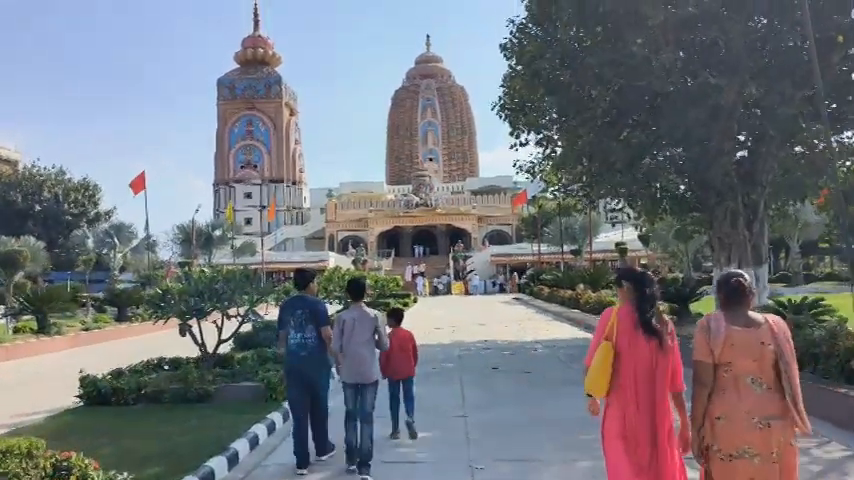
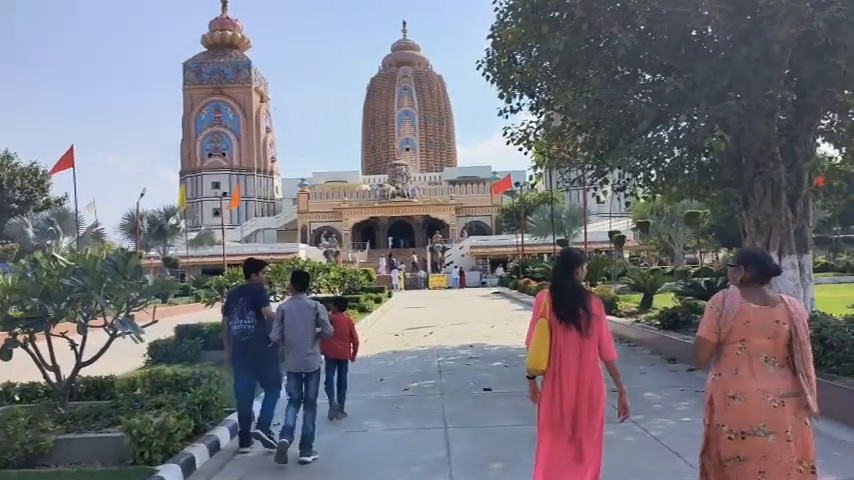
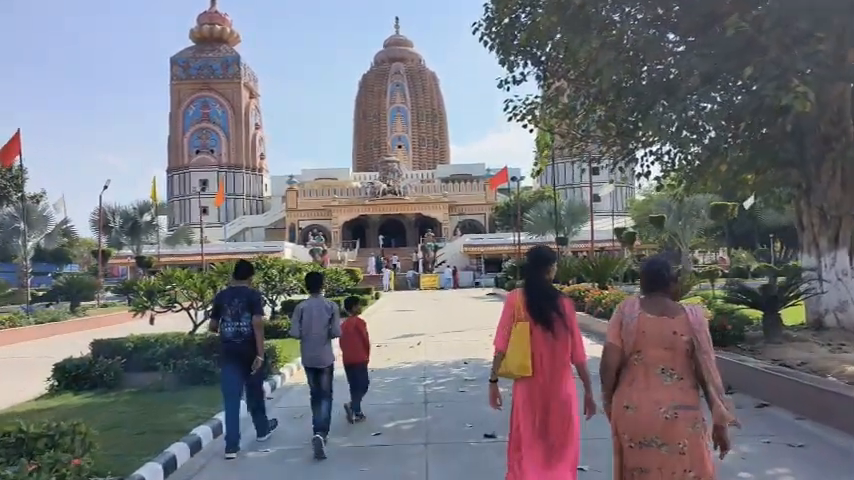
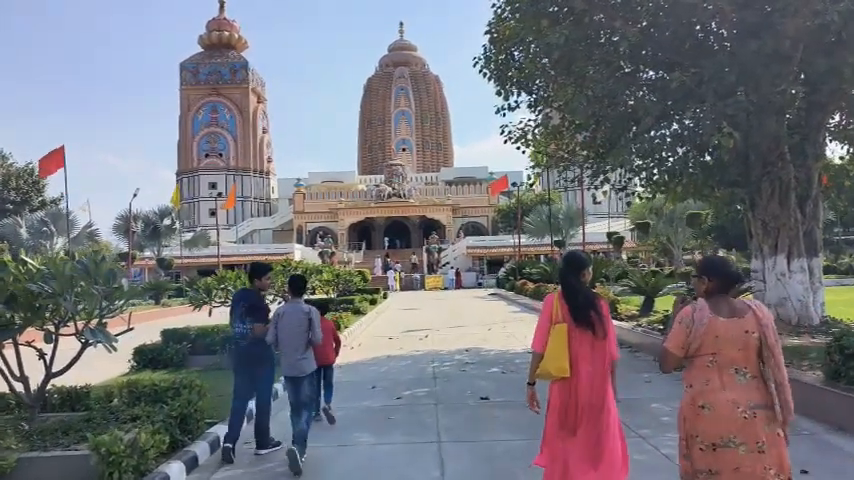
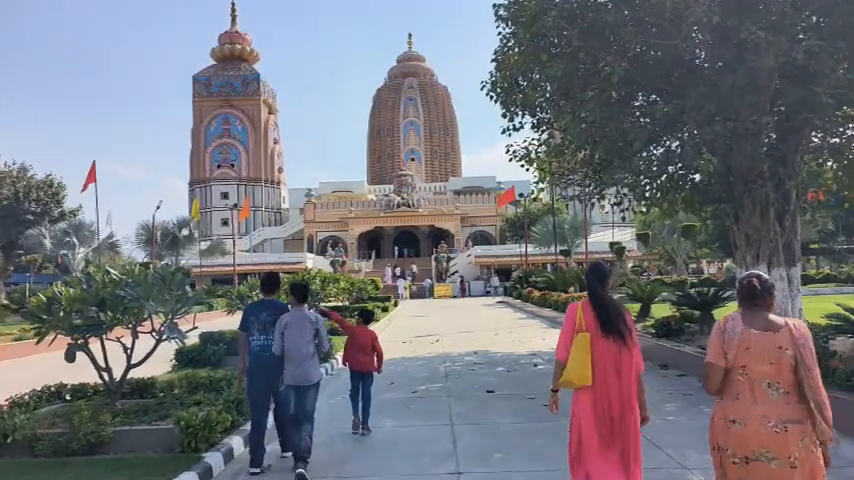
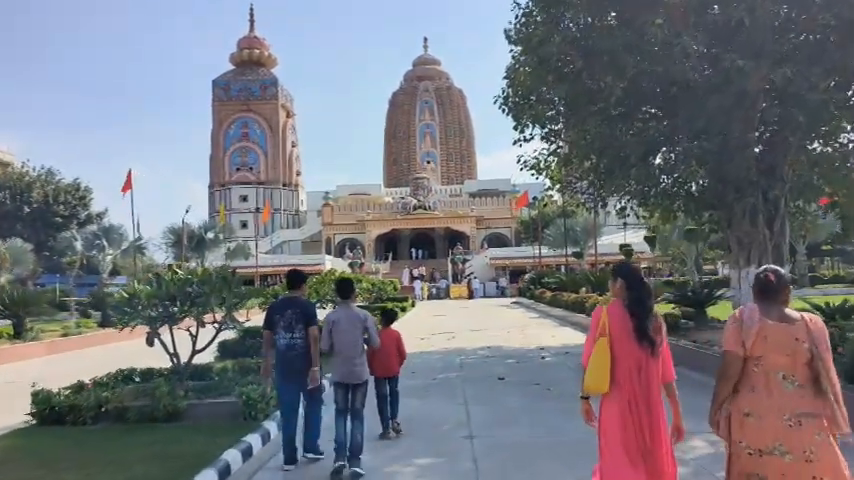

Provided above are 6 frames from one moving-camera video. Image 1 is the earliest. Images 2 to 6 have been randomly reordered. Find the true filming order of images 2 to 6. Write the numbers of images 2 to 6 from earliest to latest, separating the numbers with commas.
6, 5, 2, 4, 3
